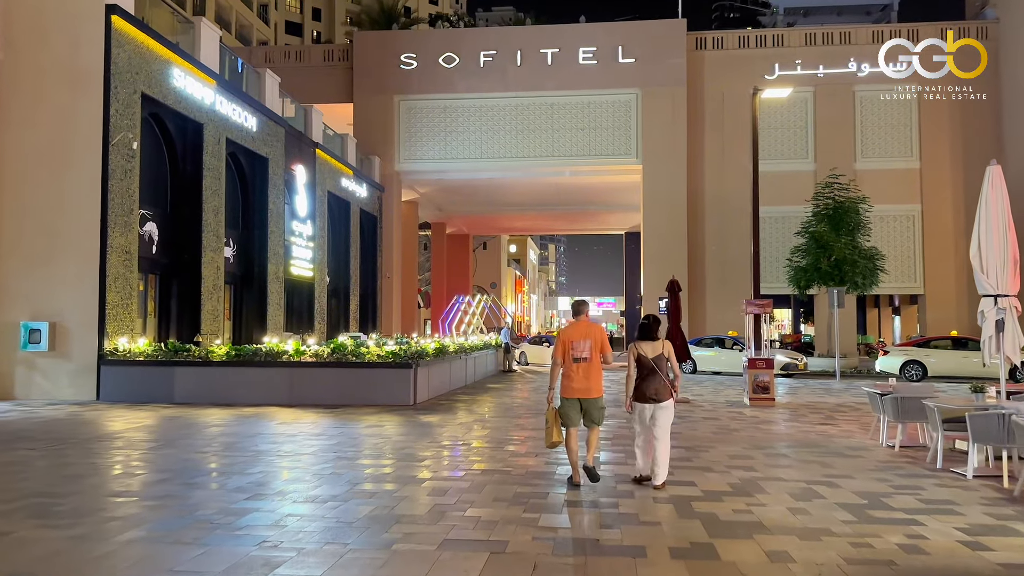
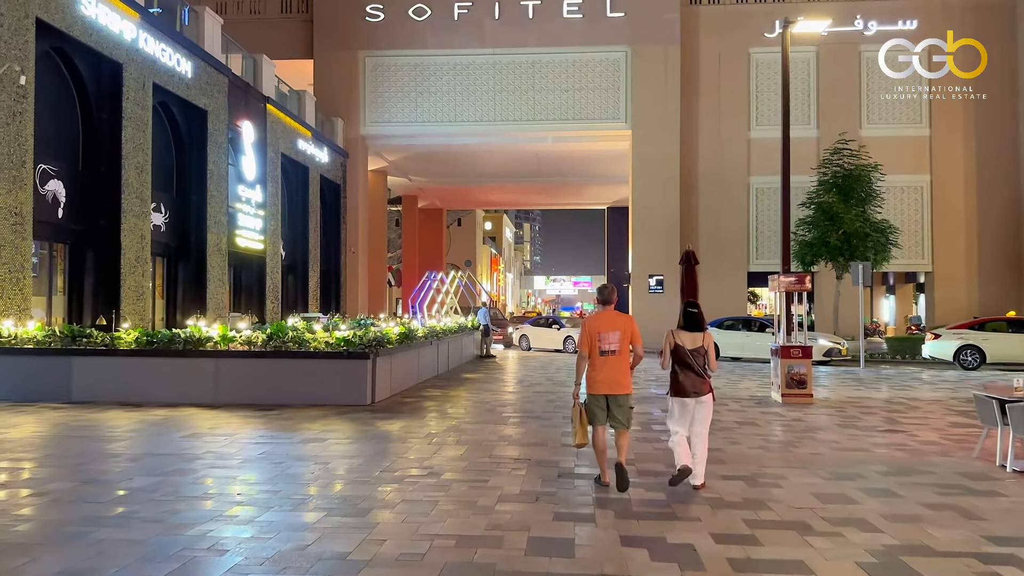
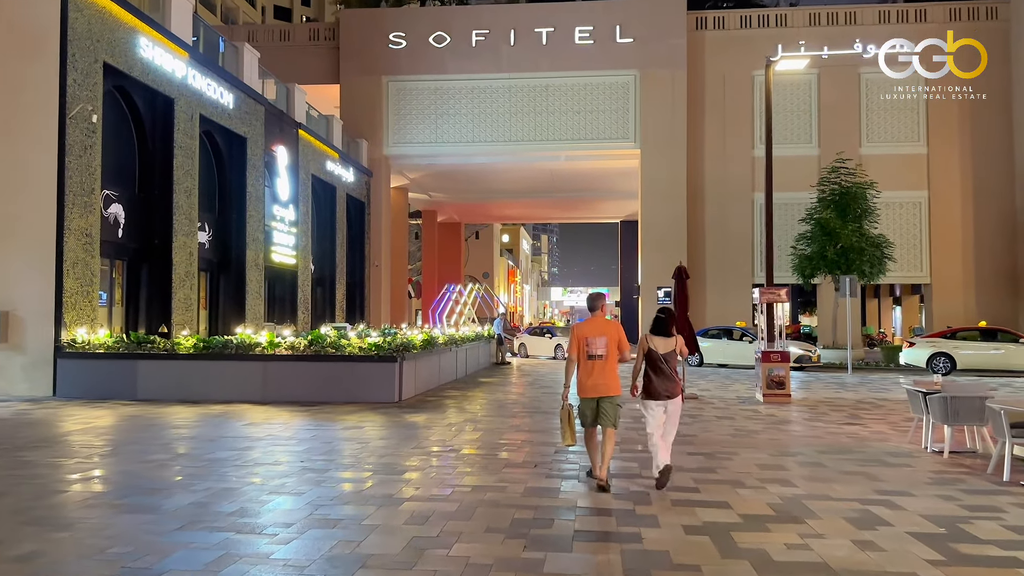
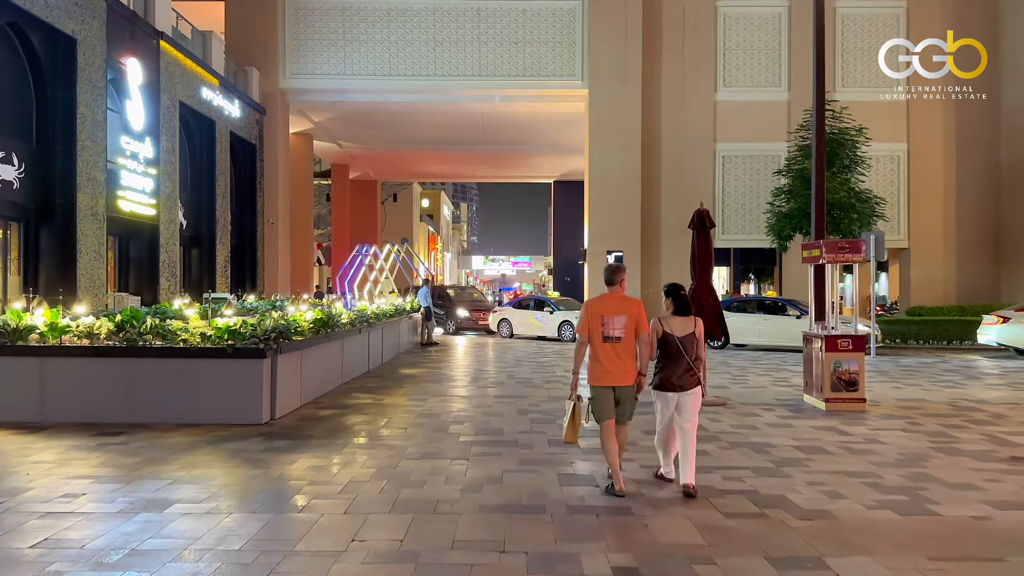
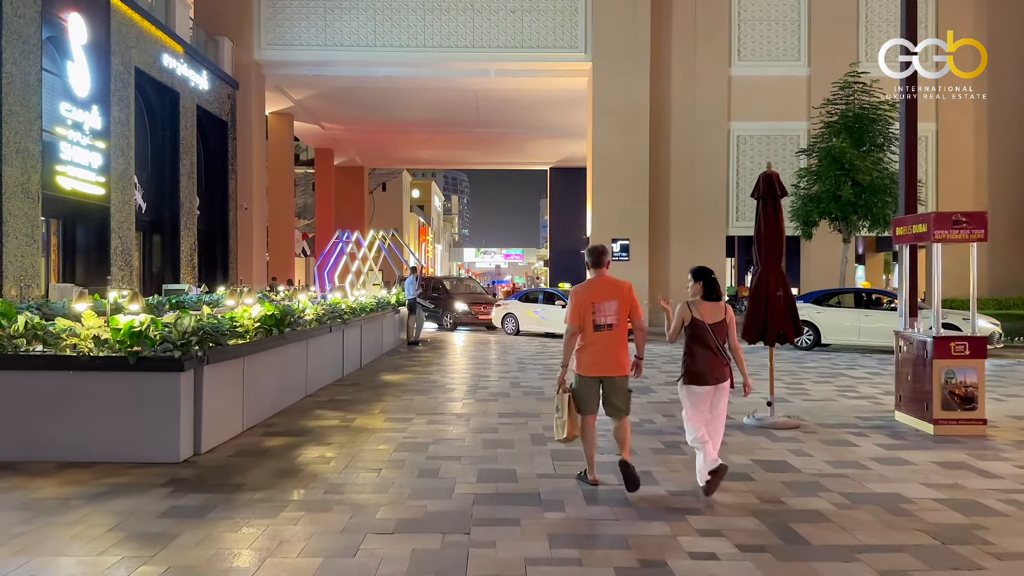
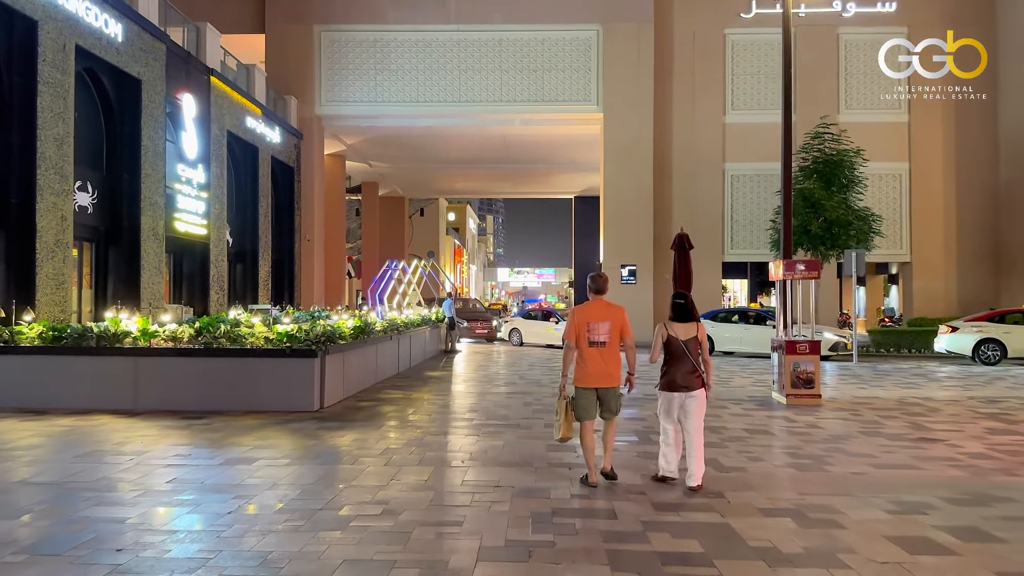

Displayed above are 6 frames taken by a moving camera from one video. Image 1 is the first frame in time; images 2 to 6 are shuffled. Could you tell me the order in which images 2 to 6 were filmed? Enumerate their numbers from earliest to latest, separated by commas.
3, 2, 6, 4, 5
